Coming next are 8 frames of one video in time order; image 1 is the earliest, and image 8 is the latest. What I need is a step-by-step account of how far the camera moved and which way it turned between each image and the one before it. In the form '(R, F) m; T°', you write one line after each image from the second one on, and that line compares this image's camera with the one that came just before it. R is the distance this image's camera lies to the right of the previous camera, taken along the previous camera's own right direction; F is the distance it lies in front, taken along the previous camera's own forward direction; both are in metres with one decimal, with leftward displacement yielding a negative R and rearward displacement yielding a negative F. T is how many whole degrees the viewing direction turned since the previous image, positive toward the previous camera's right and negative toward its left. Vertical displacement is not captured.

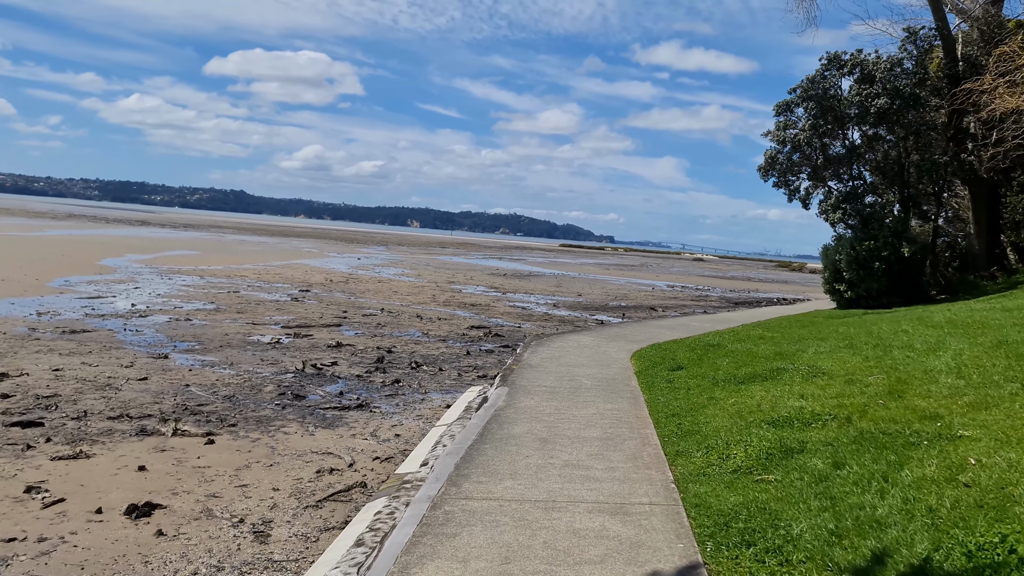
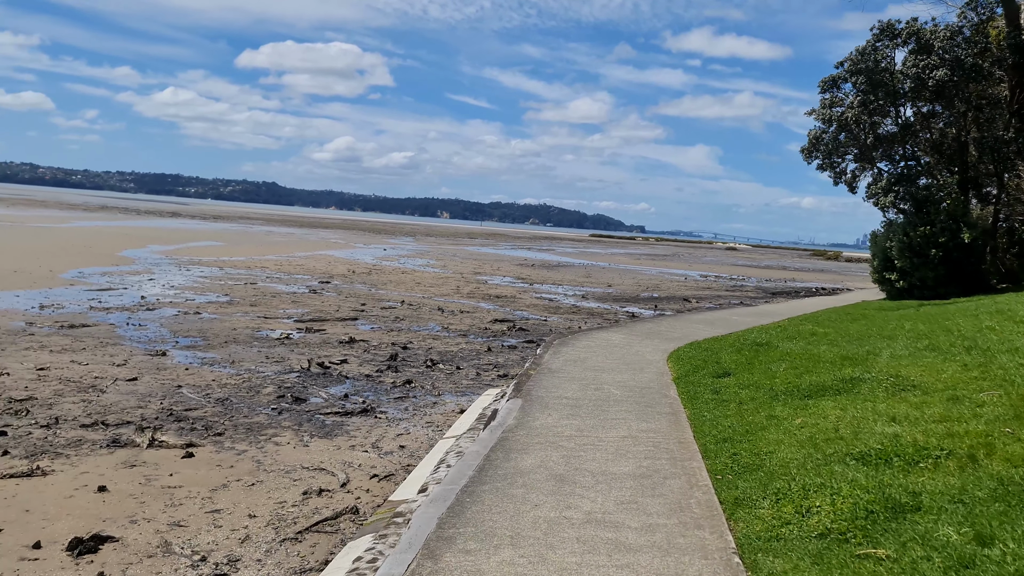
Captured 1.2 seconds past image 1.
(+0.1, +1.0) m; -2°
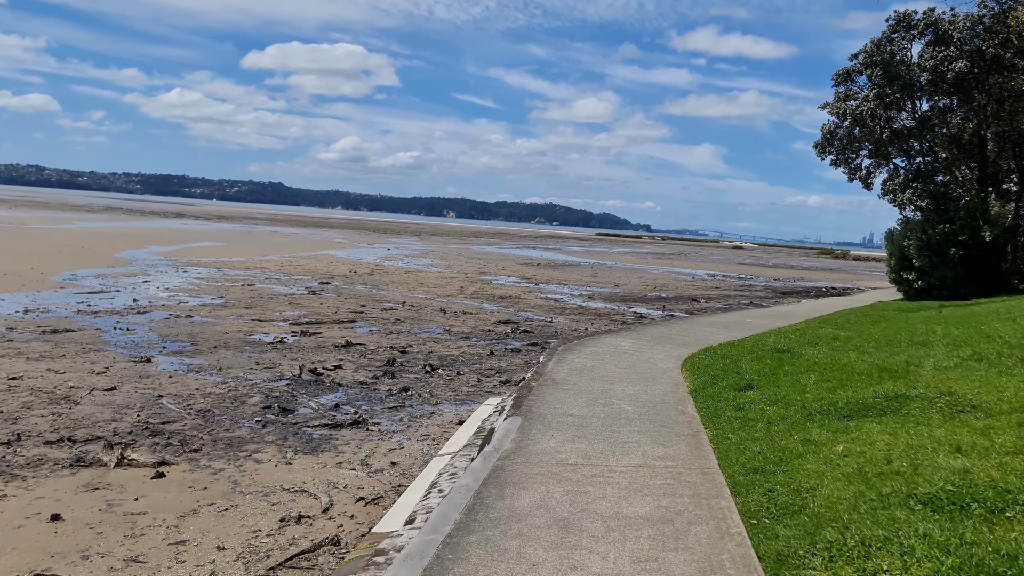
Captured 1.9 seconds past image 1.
(0.0, +0.6) m; 0°
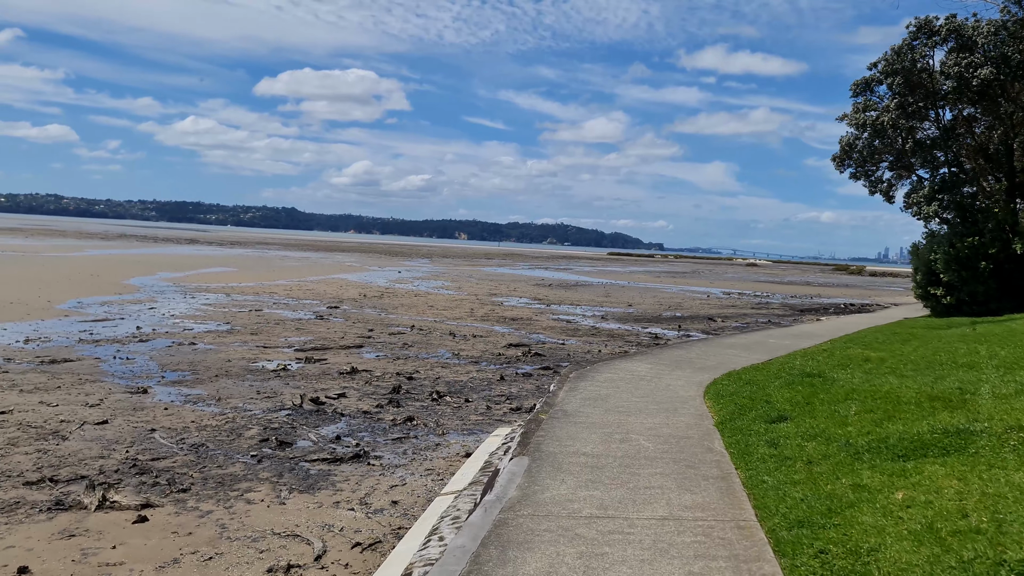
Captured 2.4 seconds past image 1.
(0.0, +0.5) m; -1°
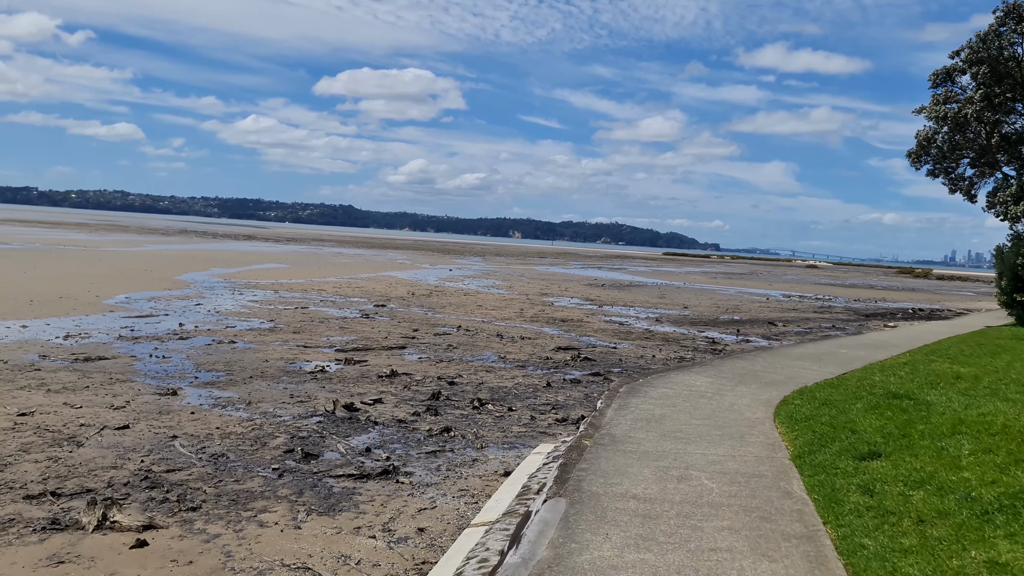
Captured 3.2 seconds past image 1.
(+0.1, +0.7) m; -4°
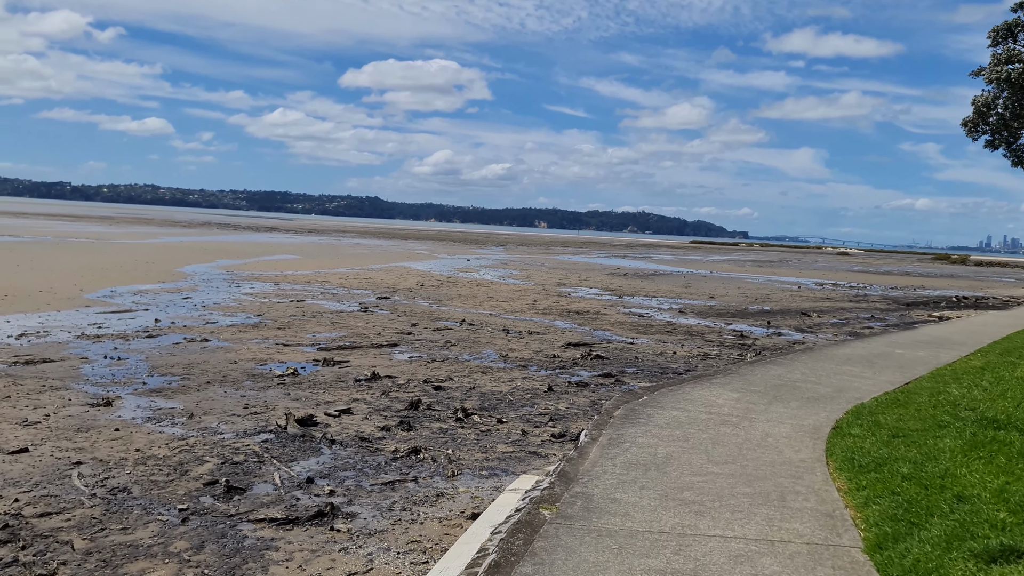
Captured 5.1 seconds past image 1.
(+0.4, +1.5) m; -2°
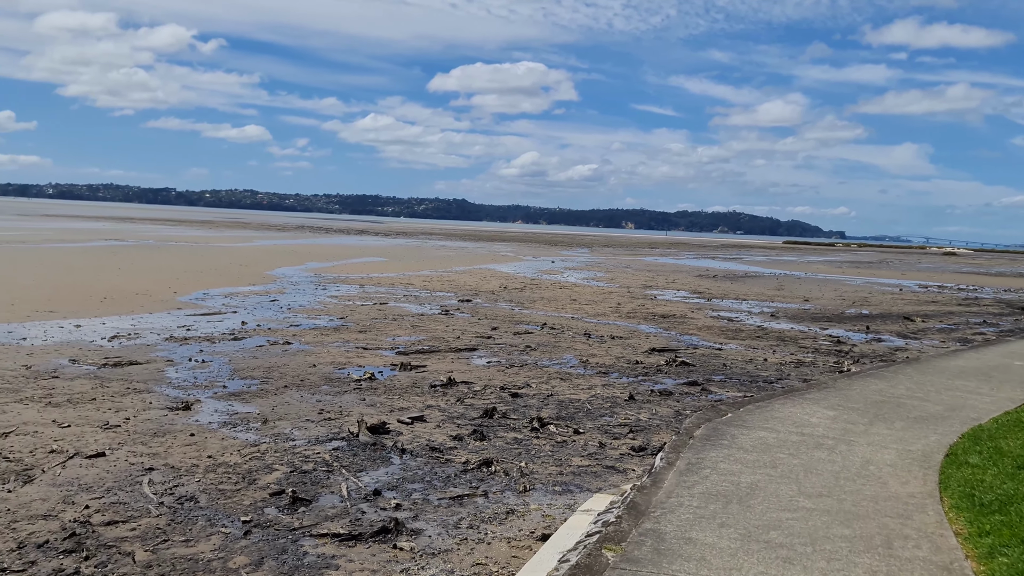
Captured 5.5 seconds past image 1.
(+0.1, +0.3) m; -6°
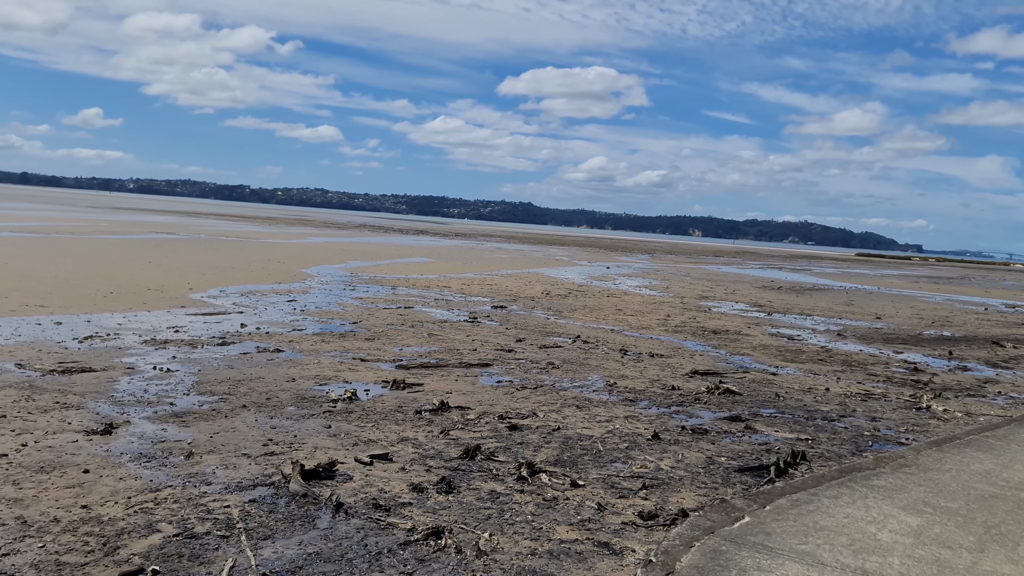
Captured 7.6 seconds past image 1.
(+0.6, +1.7) m; -4°
